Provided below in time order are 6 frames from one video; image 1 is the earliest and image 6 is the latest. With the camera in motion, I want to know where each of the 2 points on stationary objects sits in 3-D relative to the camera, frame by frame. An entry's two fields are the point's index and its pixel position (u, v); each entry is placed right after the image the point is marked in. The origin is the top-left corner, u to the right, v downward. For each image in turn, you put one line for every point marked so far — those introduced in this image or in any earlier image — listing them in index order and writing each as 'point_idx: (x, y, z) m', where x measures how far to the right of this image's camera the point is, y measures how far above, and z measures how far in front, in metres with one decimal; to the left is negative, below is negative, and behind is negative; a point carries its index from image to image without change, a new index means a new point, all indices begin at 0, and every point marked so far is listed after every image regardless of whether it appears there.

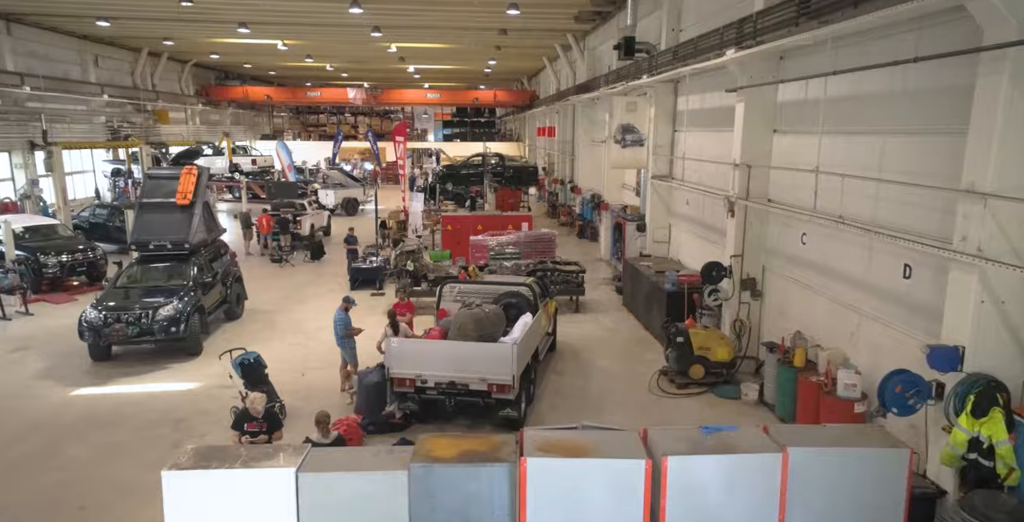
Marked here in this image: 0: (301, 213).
0: (-6.6, +1.5, +19.9) m
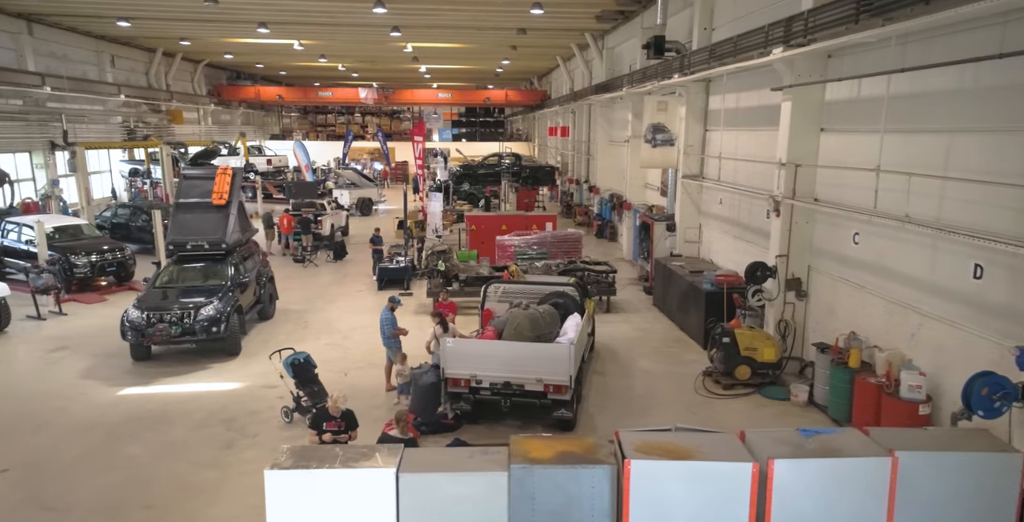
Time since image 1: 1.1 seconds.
0: (-5.9, +1.5, +20.0) m
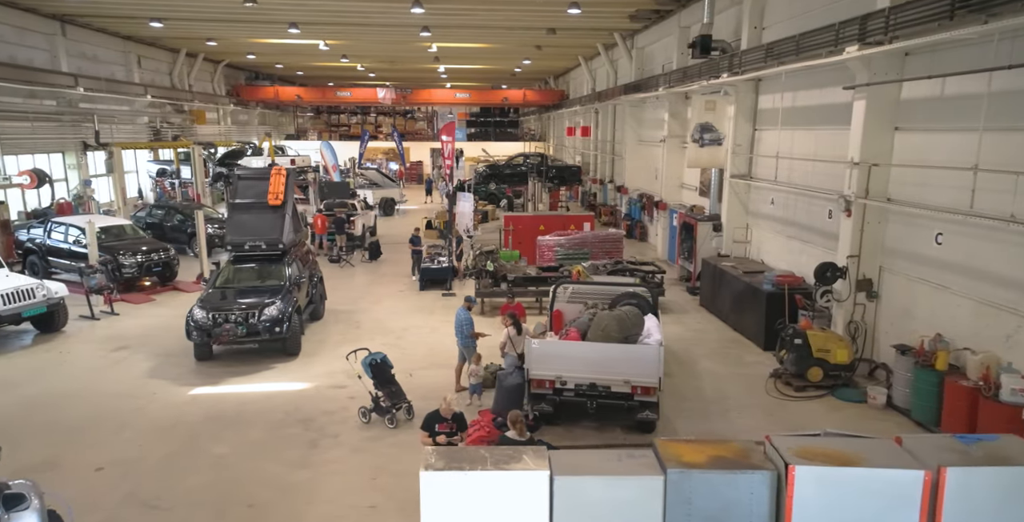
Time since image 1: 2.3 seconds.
0: (-4.9, +1.5, +20.0) m
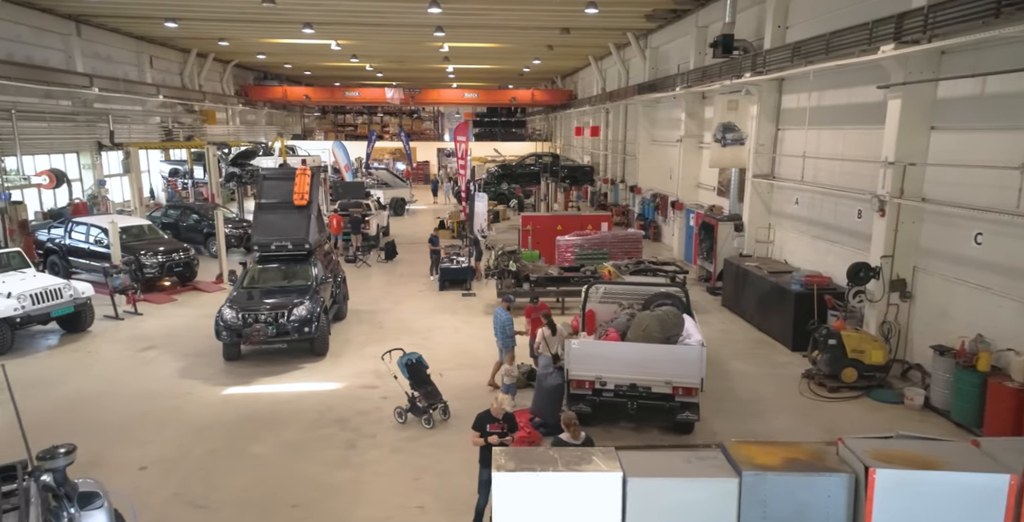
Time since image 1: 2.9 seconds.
0: (-4.4, +1.5, +20.0) m
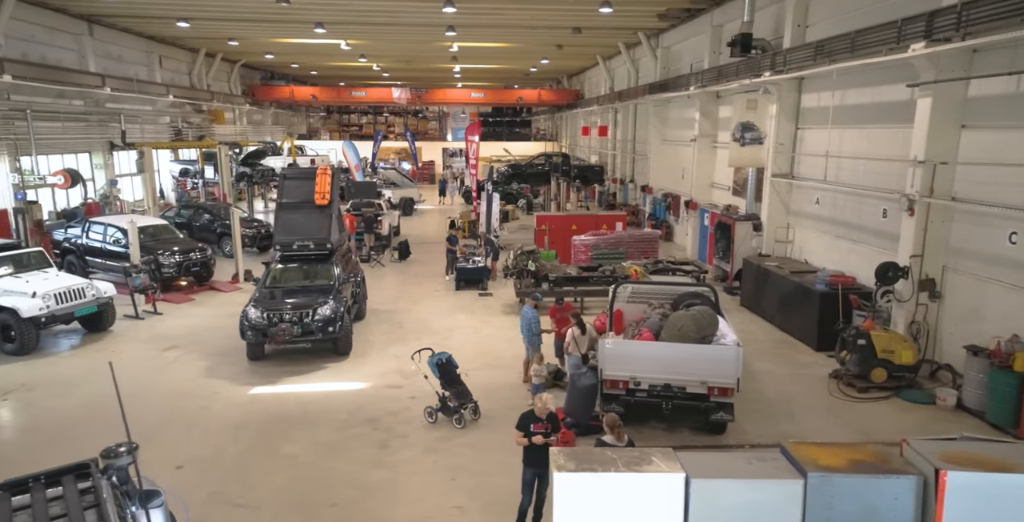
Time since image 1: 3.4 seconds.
0: (-4.0, +1.5, +20.0) m
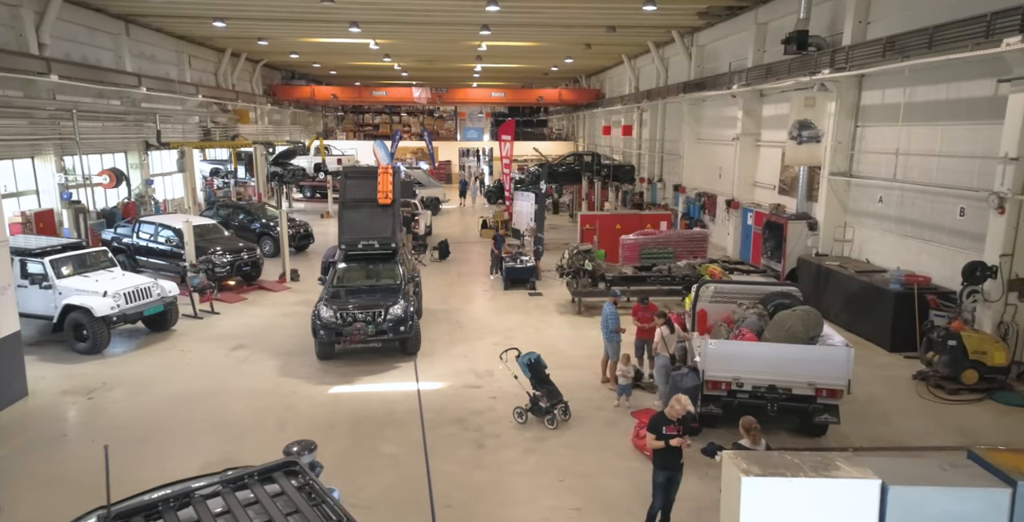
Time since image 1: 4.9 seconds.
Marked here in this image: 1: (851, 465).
0: (-2.9, +1.5, +19.9) m
1: (+1.8, -1.1, +3.4) m
